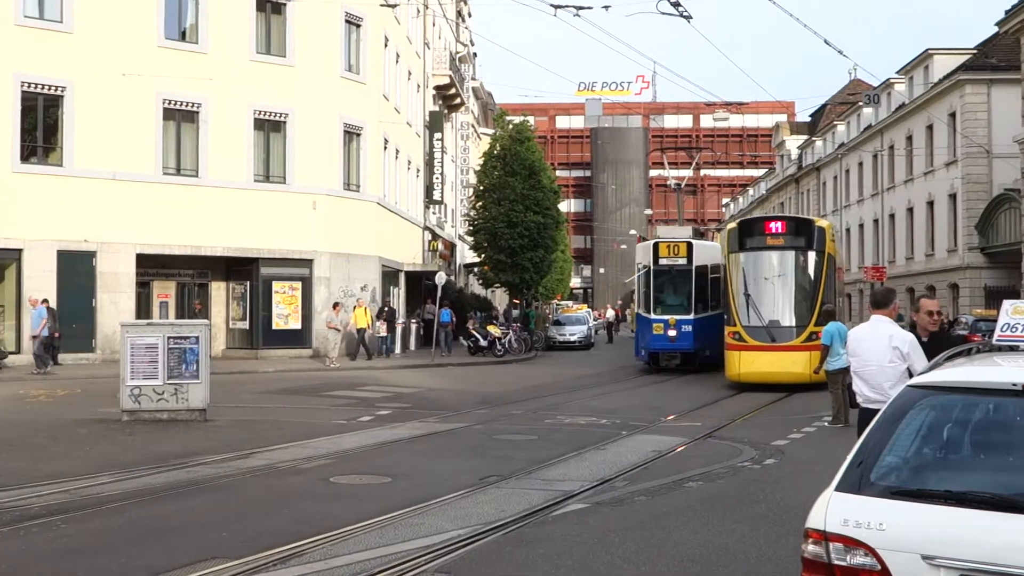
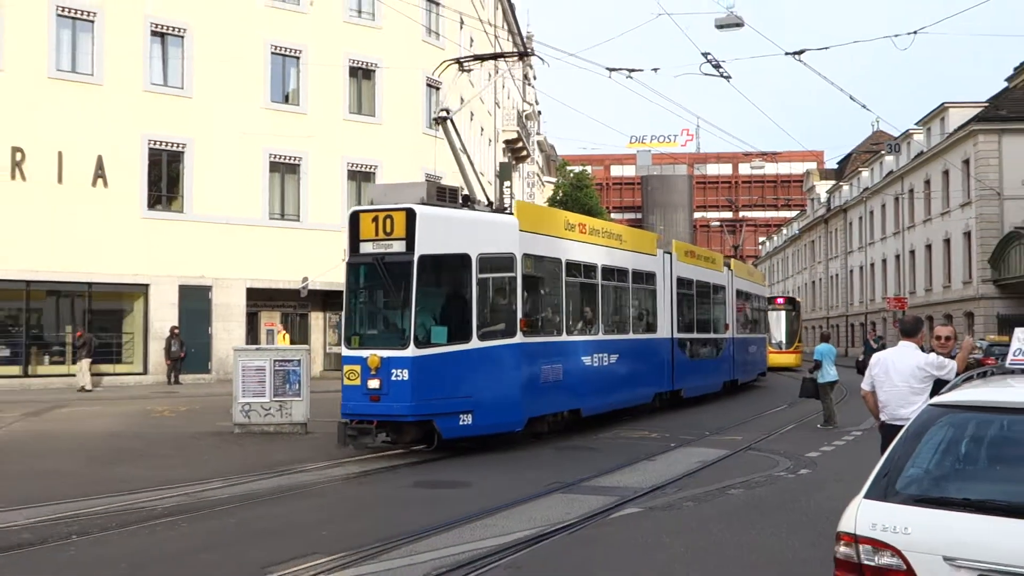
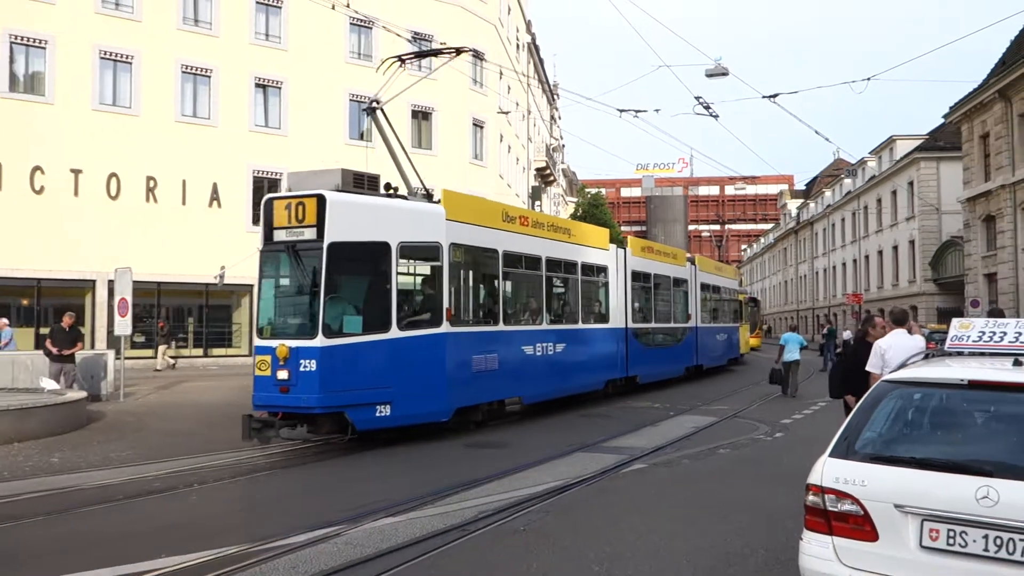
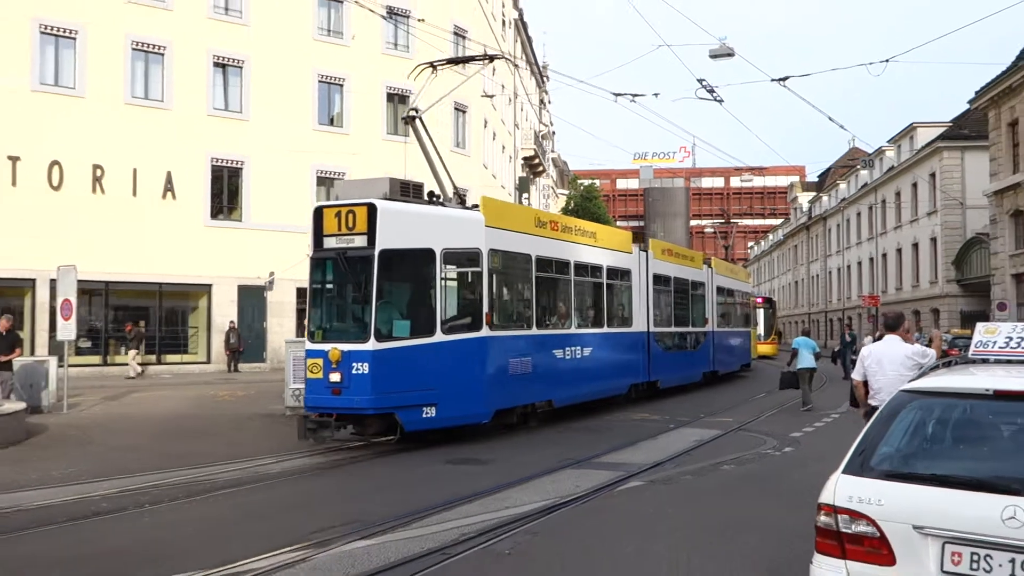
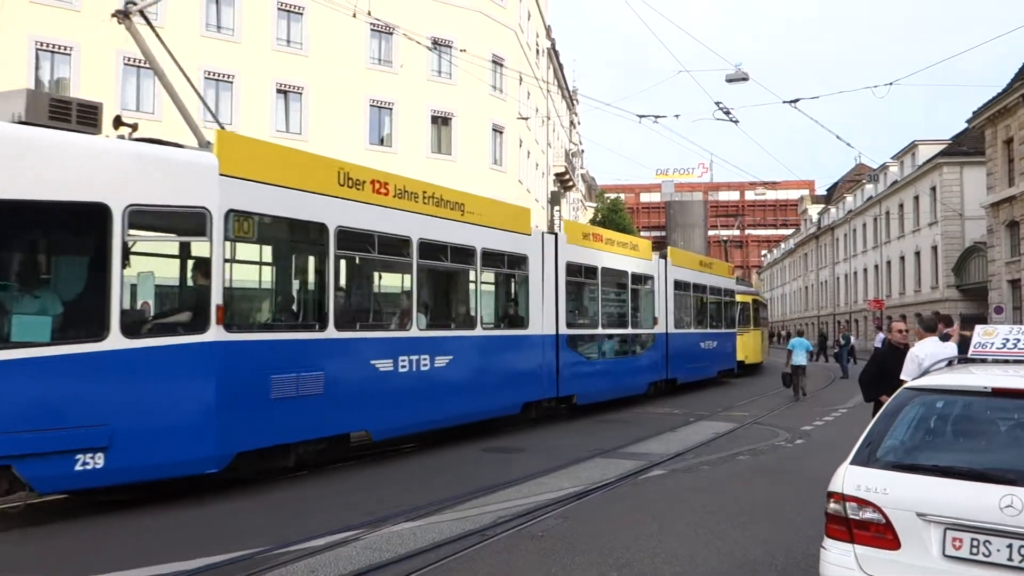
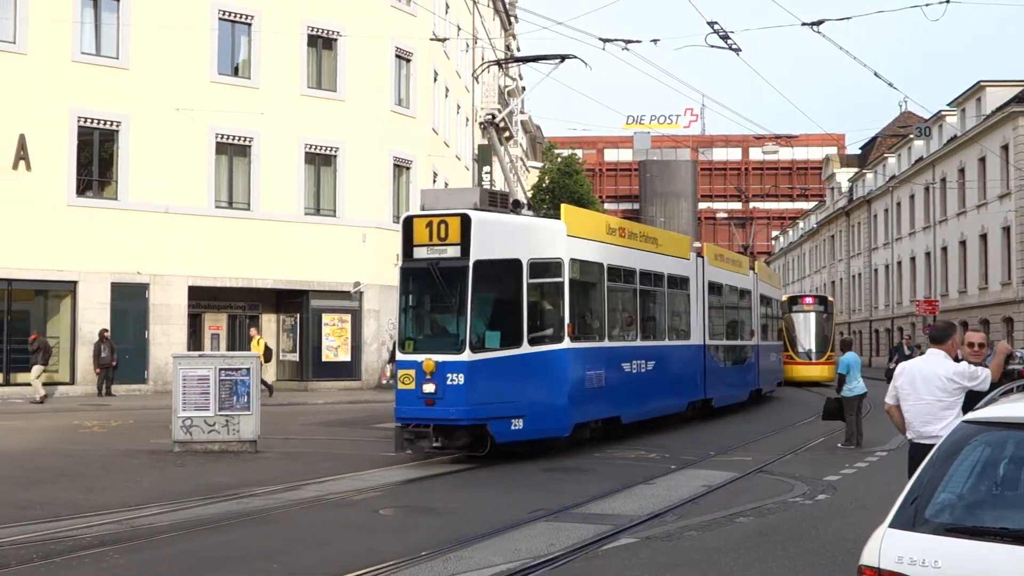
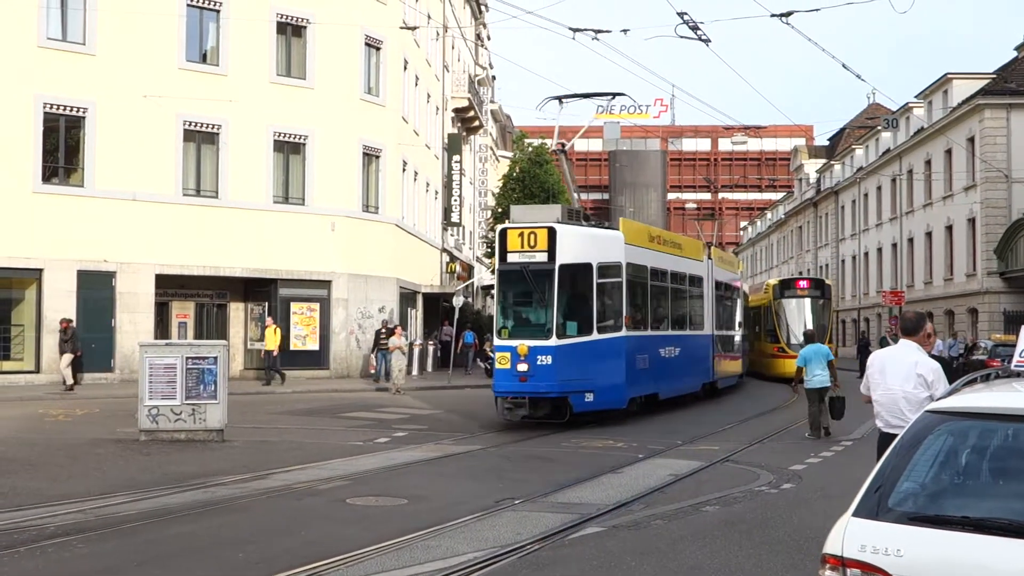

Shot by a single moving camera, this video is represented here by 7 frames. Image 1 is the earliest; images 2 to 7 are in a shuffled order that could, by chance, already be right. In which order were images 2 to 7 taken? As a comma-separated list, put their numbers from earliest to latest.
7, 6, 2, 4, 3, 5
